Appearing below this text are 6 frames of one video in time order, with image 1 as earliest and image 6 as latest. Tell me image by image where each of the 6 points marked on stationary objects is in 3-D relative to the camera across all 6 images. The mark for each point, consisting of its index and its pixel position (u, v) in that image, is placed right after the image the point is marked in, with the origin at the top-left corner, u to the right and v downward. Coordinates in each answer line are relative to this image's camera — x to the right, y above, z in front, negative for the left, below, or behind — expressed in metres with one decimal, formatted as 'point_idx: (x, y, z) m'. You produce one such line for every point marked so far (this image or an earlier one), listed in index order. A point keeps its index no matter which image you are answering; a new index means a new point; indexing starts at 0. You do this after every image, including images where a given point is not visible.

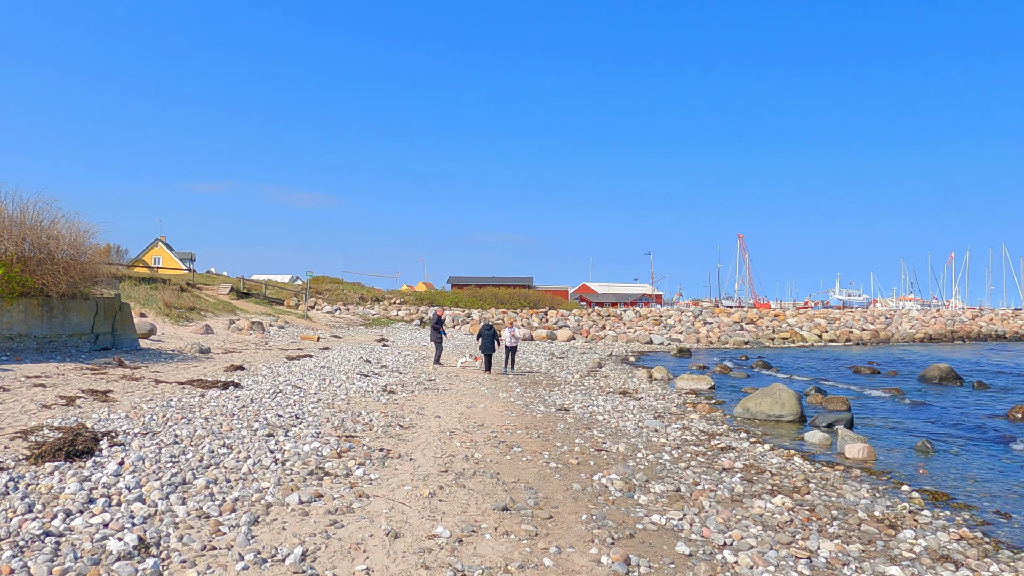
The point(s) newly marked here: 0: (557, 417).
0: (+1.0, -2.9, +16.9) m
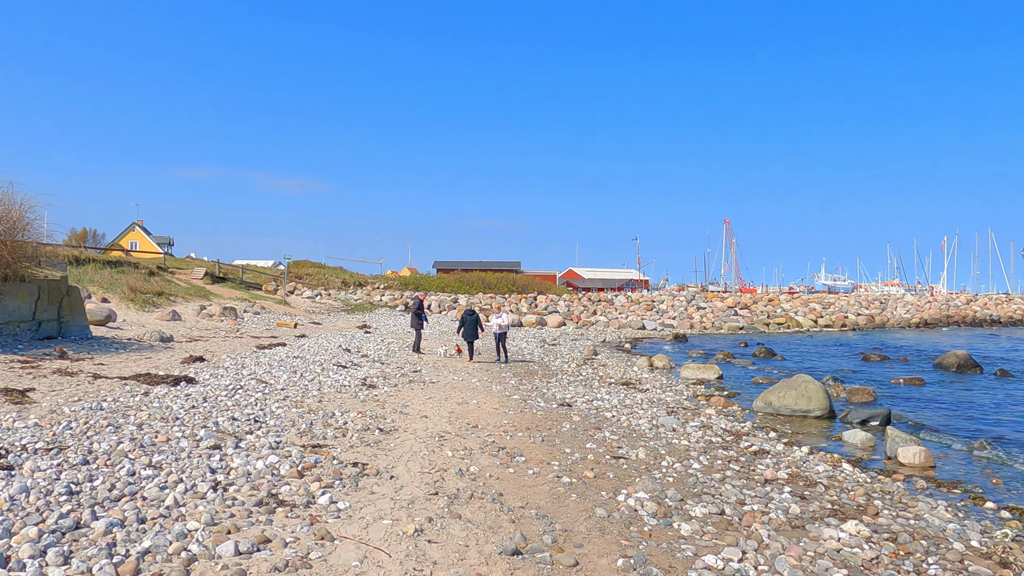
0: (+0.9, -2.5, +14.8) m
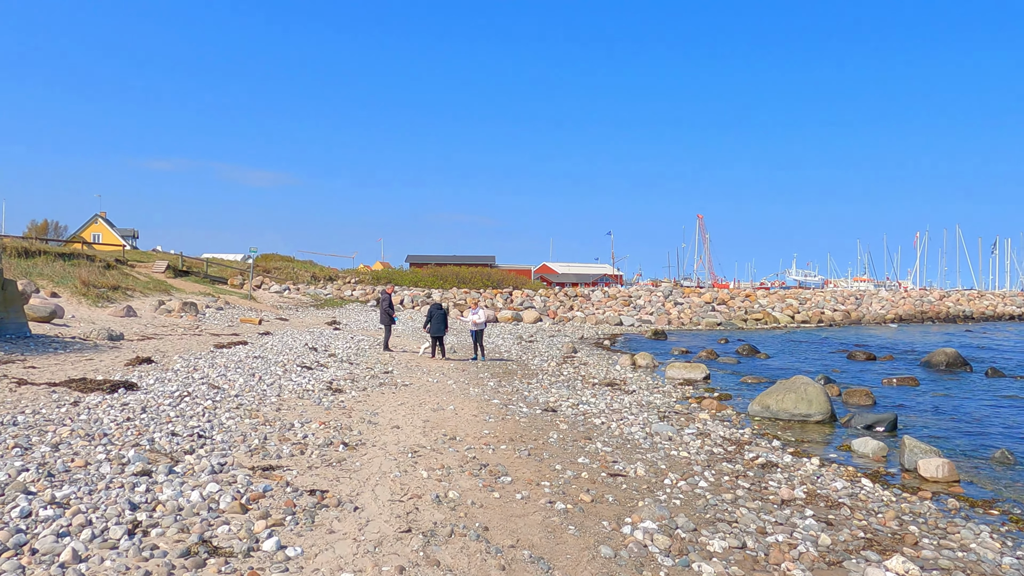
0: (+0.6, -2.4, +13.5) m
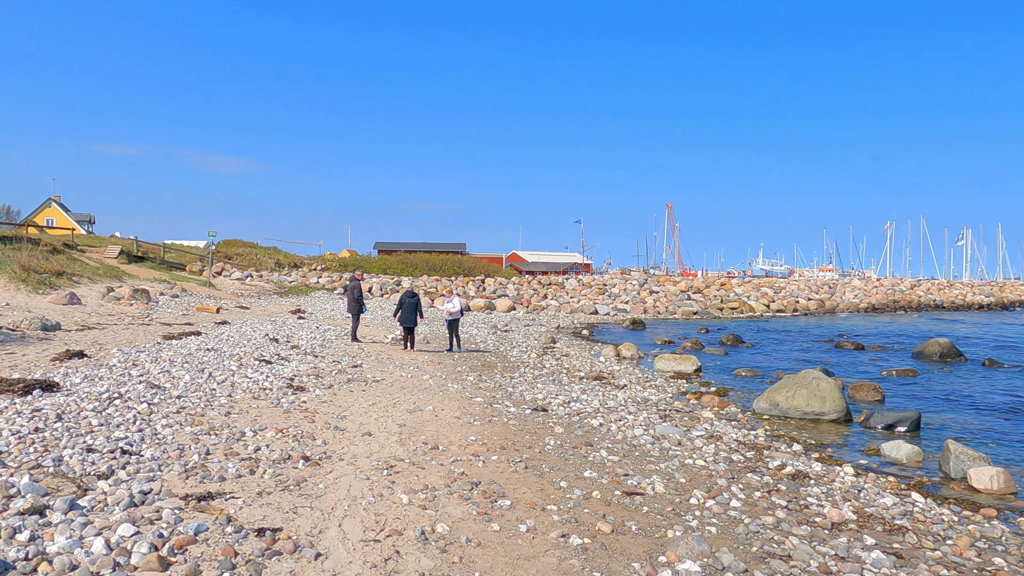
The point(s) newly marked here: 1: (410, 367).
0: (+0.4, -2.1, +11.9) m
1: (-2.4, -1.8, +17.8) m
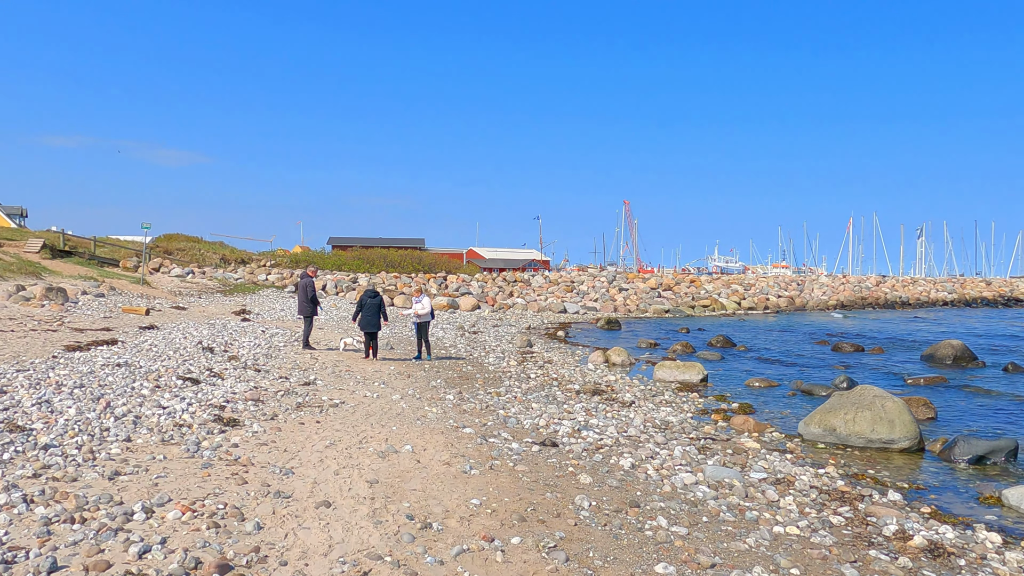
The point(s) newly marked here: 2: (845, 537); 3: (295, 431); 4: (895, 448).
0: (+0.5, -2.1, +8.9) m
1: (-2.6, -1.8, +14.6) m
2: (+3.2, -2.4, +7.4) m
3: (-2.8, -1.8, +9.7) m
4: (+5.8, -2.4, +11.6) m
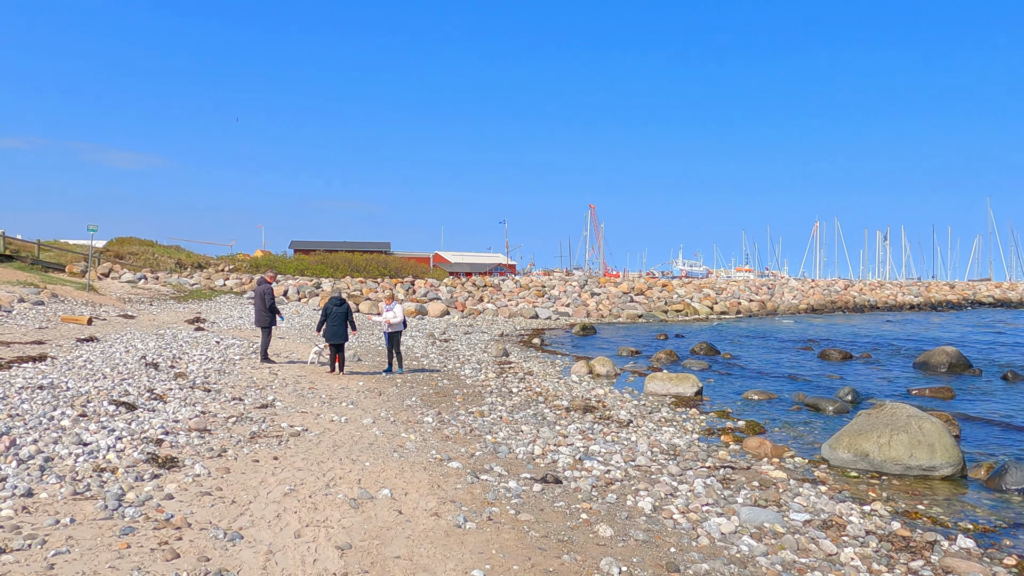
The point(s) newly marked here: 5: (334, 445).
0: (+0.5, -2.2, +7.3) m
1: (-2.9, -2.0, +12.9) m
2: (+3.3, -2.5, +5.9) m
3: (-2.8, -1.9, +8.0) m
4: (+5.7, -2.5, +10.2) m
5: (-2.3, -2.0, +9.8) m
